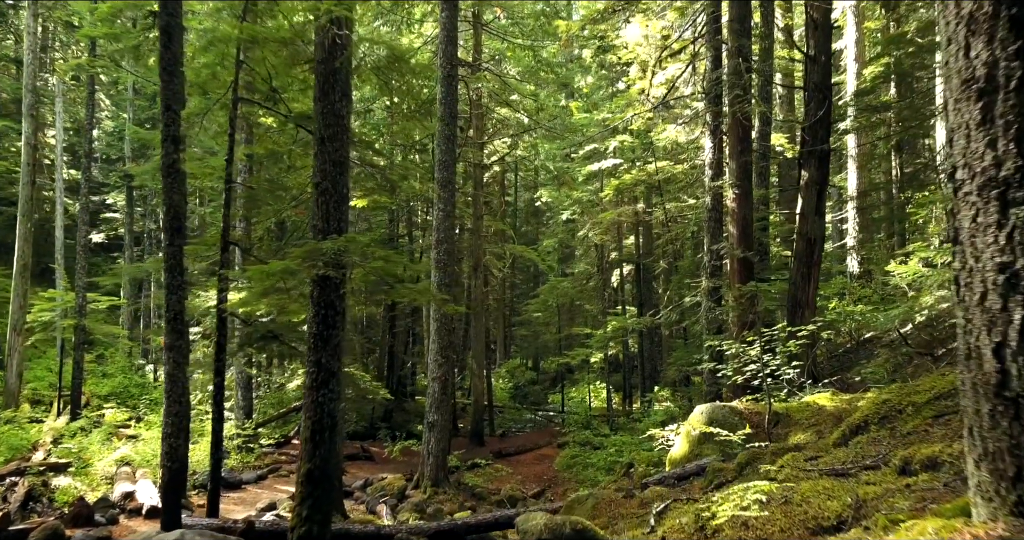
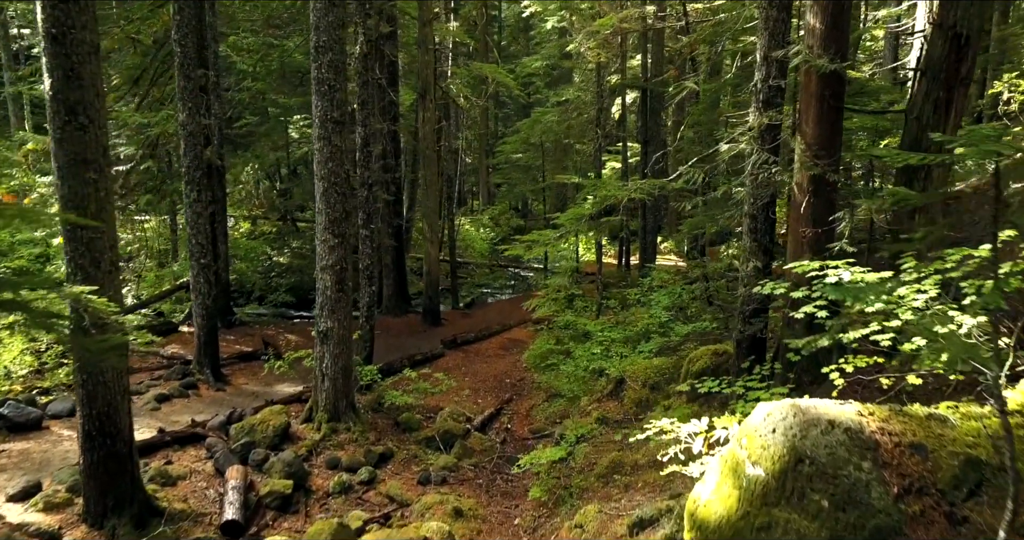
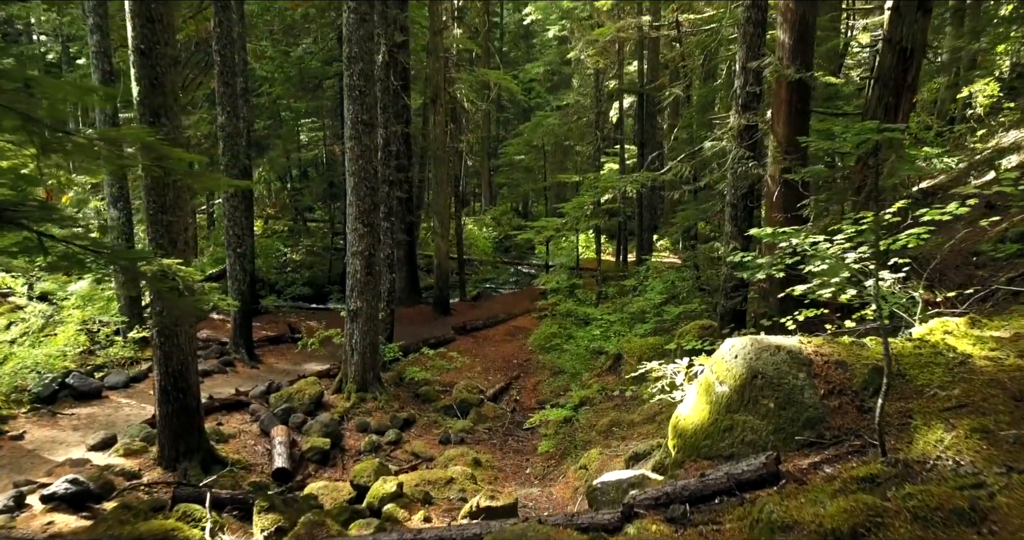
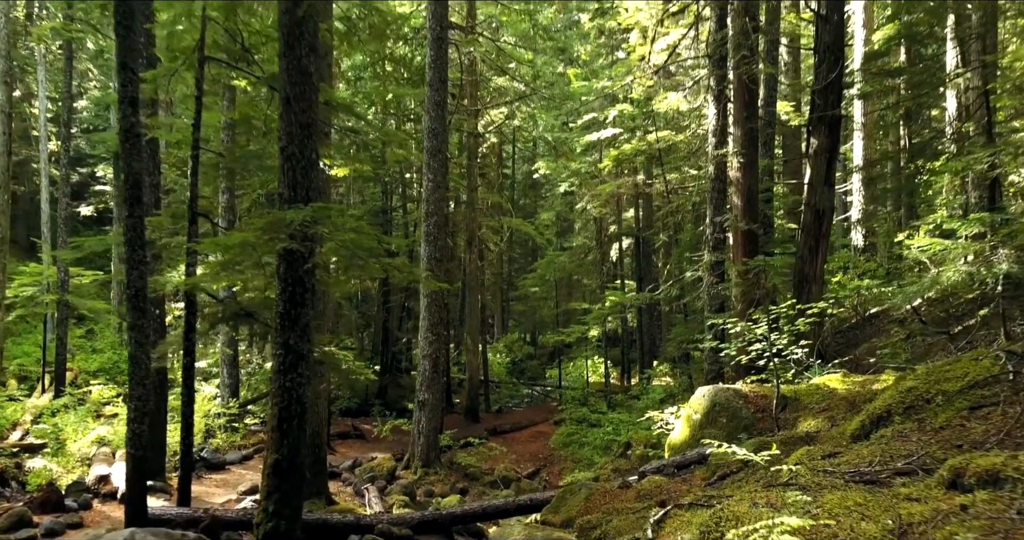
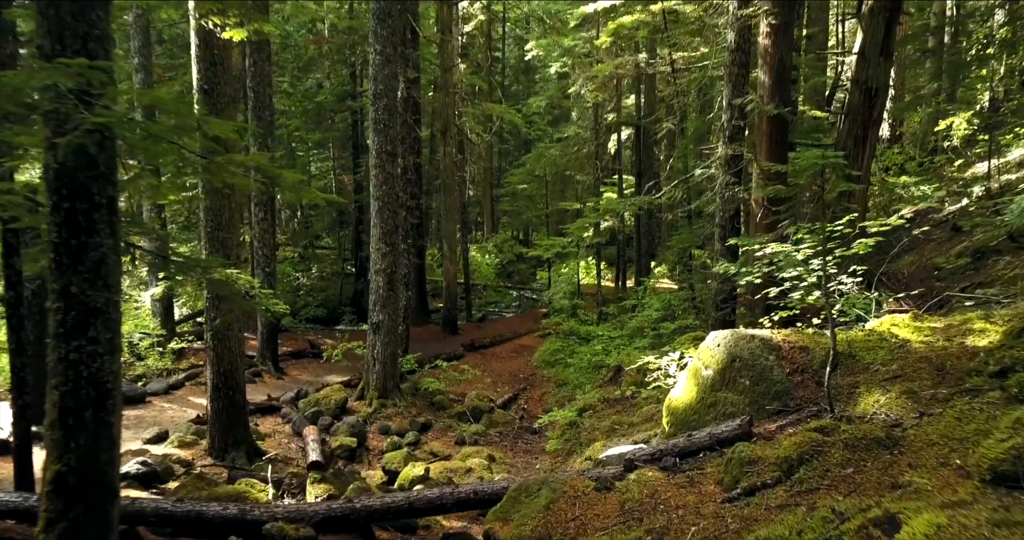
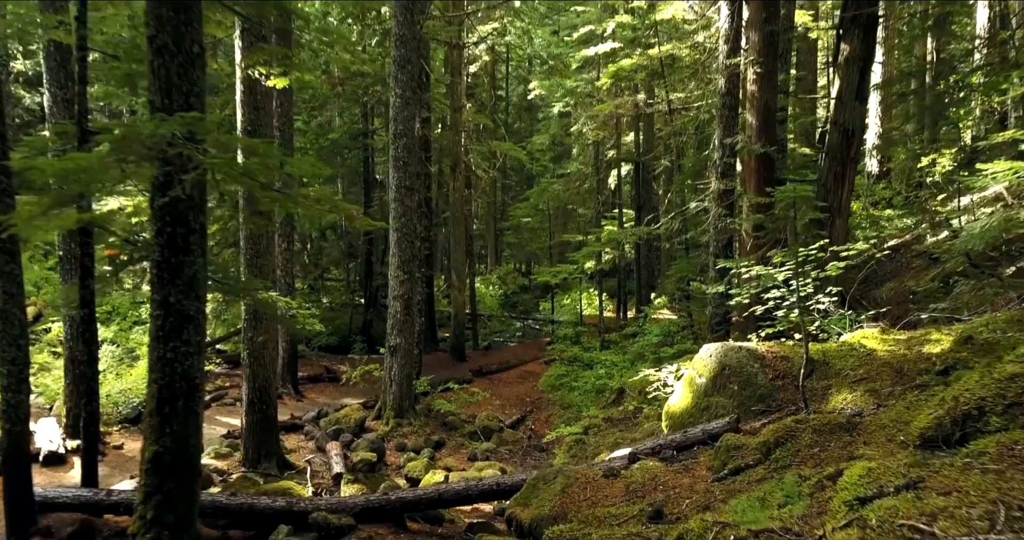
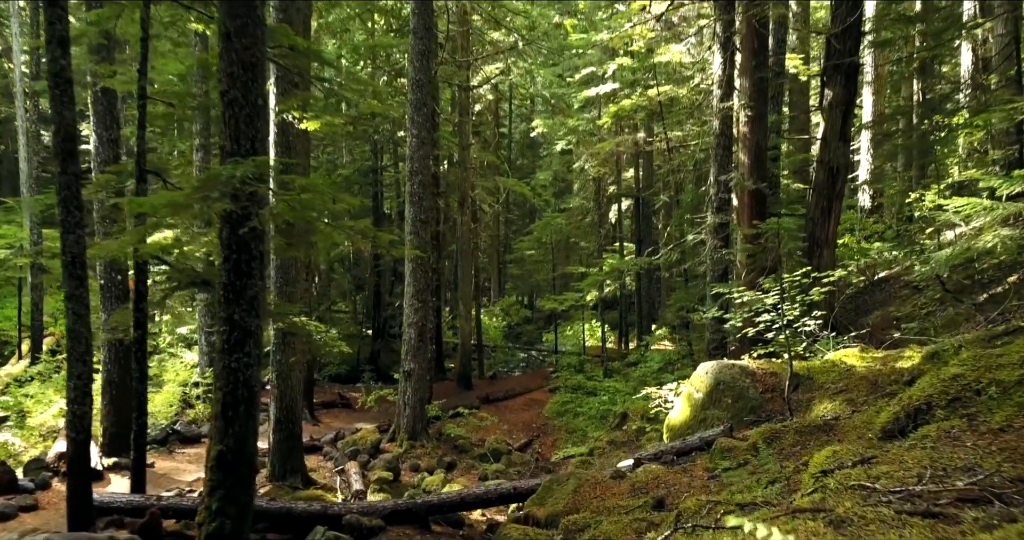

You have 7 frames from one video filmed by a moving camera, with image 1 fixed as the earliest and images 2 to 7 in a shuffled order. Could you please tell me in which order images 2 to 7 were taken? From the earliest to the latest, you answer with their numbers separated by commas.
4, 7, 6, 5, 3, 2
